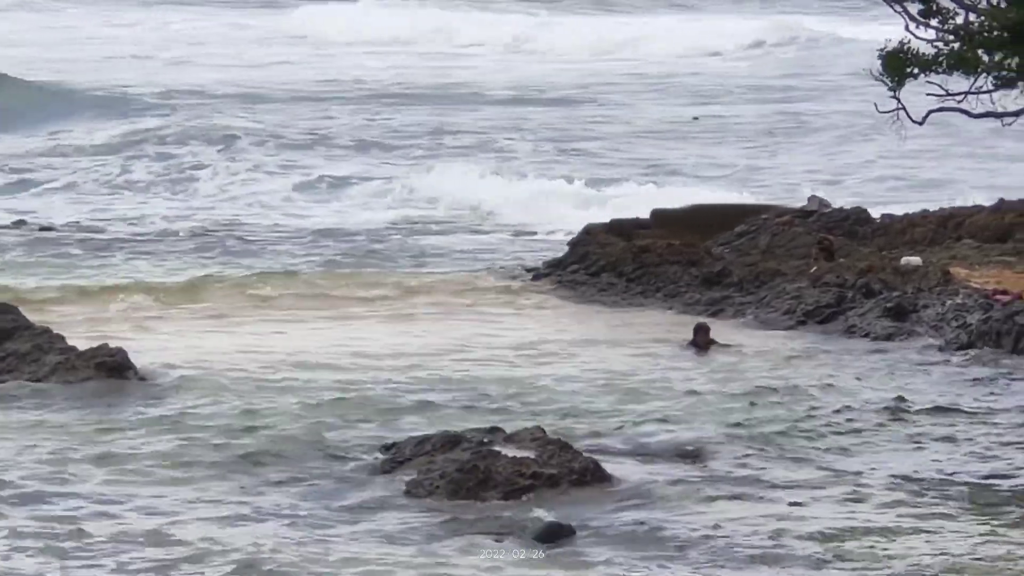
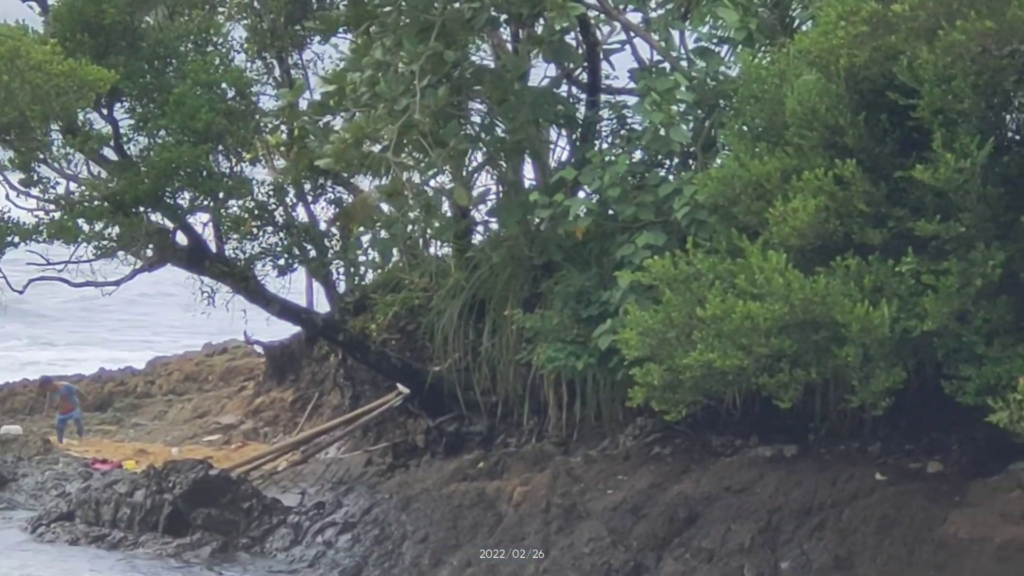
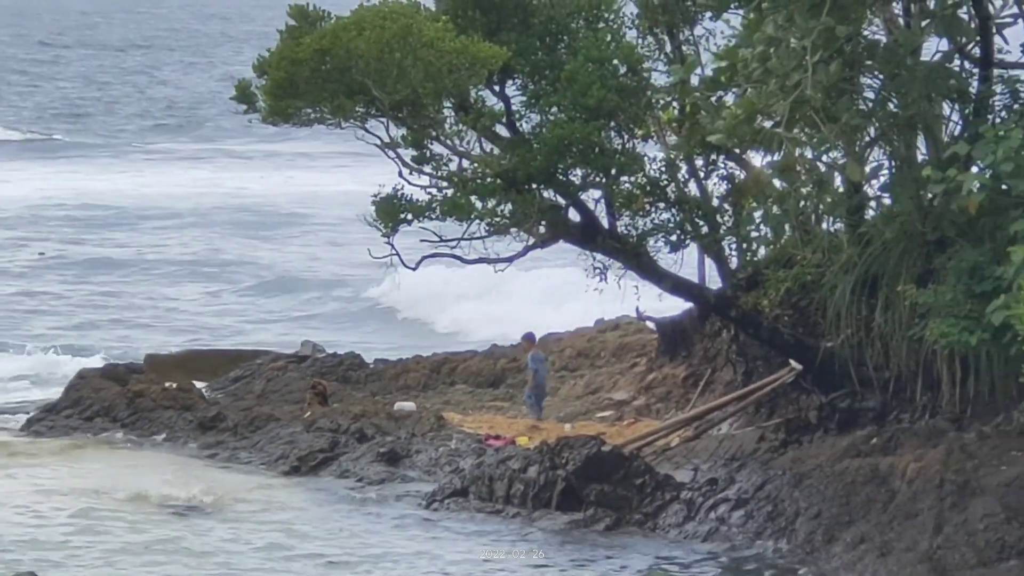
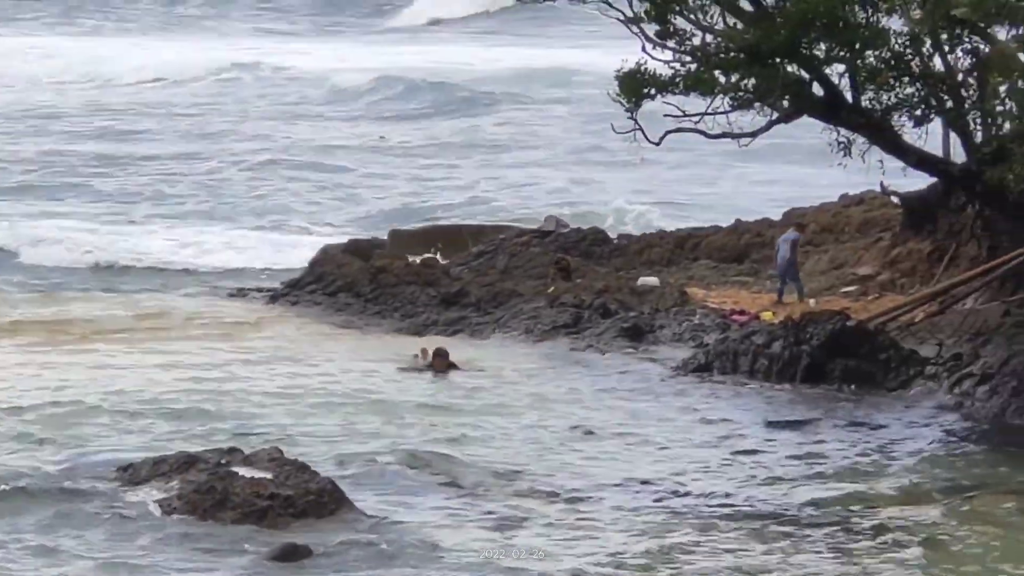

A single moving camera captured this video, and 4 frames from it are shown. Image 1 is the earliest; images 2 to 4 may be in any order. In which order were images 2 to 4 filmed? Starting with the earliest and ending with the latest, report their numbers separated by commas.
4, 3, 2
